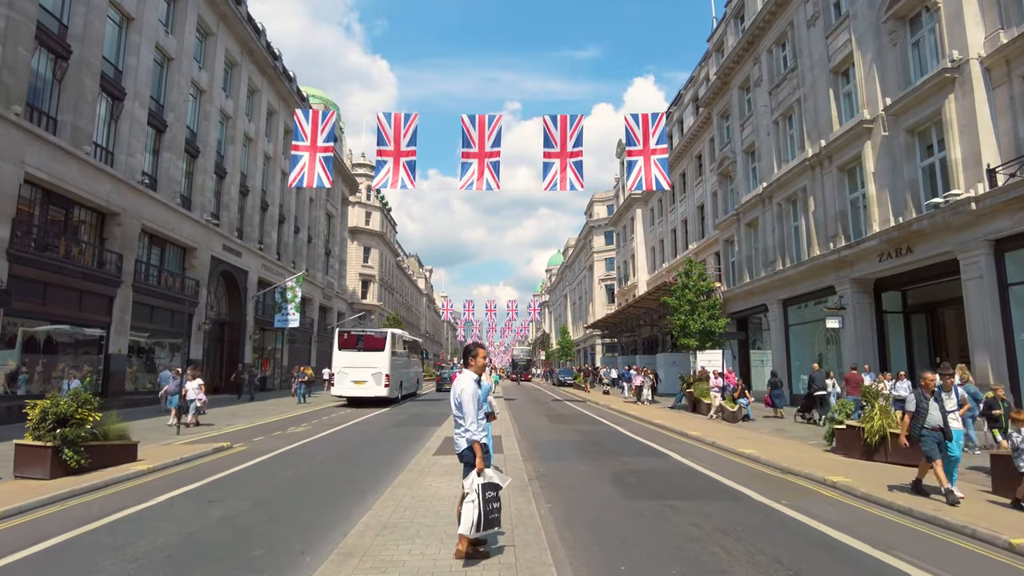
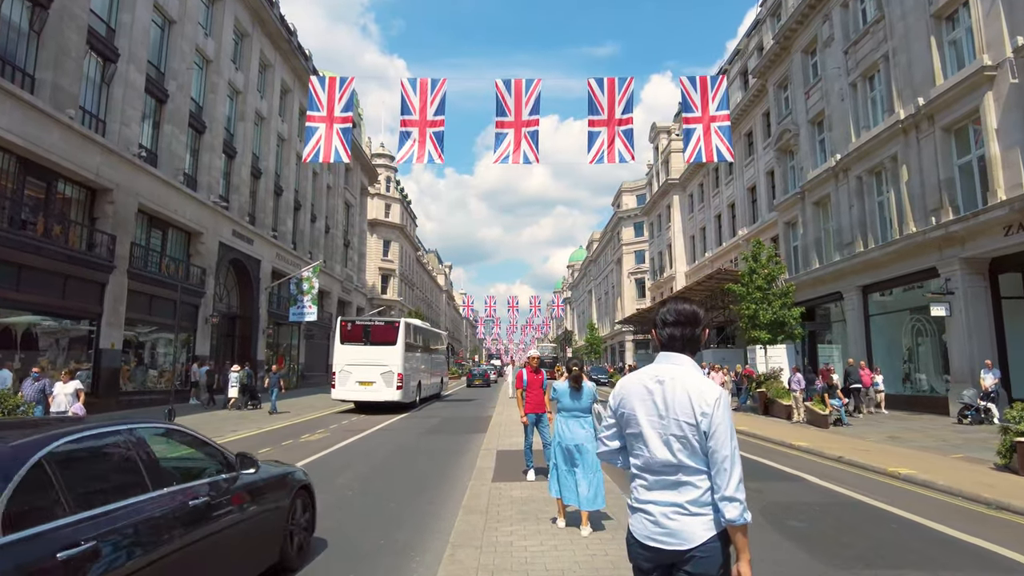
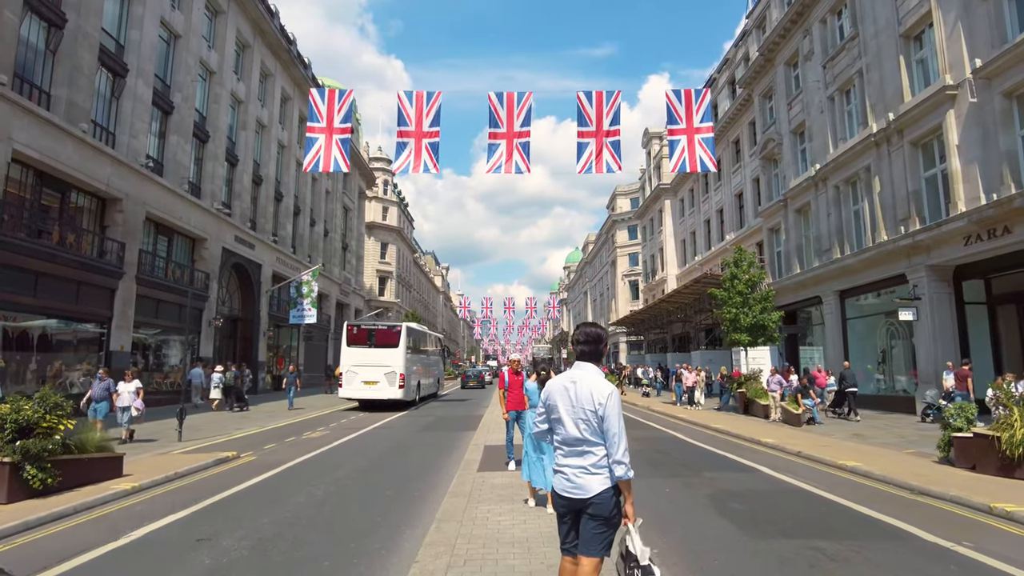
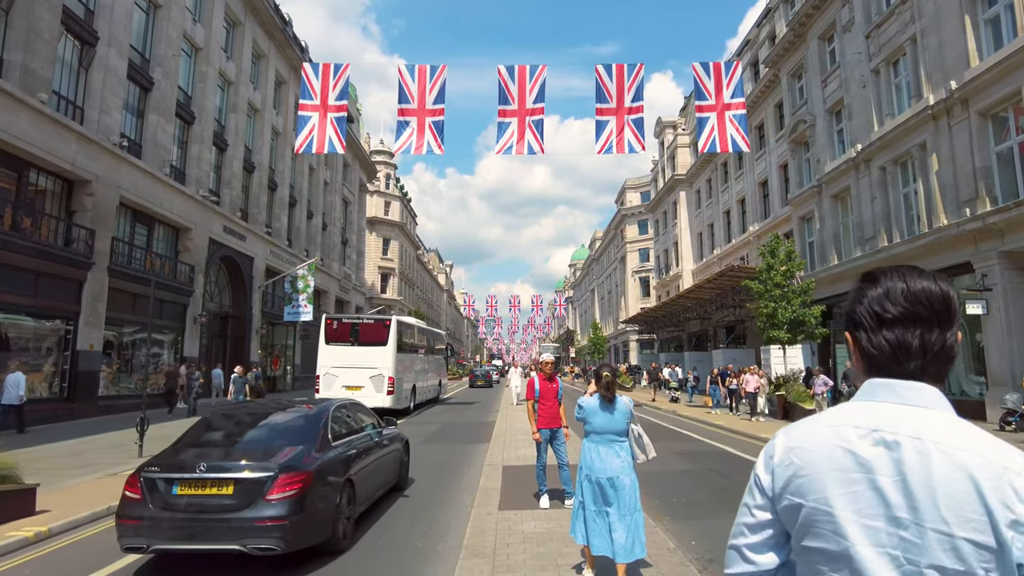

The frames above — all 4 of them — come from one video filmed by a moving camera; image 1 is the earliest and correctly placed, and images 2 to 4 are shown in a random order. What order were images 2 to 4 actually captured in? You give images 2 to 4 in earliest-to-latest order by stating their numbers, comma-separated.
3, 2, 4
